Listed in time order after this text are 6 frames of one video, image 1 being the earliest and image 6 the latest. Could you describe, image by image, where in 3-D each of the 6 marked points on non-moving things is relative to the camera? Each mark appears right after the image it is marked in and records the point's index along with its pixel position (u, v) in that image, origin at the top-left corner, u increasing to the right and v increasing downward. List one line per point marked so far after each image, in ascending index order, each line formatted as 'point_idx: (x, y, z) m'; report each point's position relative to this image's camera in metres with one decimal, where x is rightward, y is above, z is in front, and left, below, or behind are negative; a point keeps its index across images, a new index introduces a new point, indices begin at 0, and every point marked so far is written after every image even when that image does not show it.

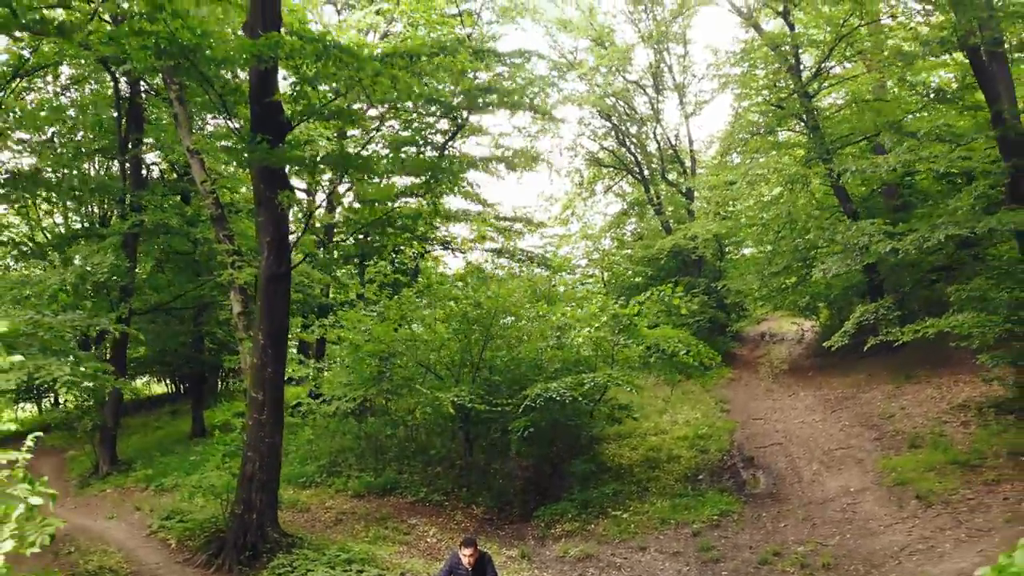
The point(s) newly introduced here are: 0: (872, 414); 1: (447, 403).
0: (+3.6, -1.3, +11.1) m
1: (-0.5, -0.9, +8.6) m
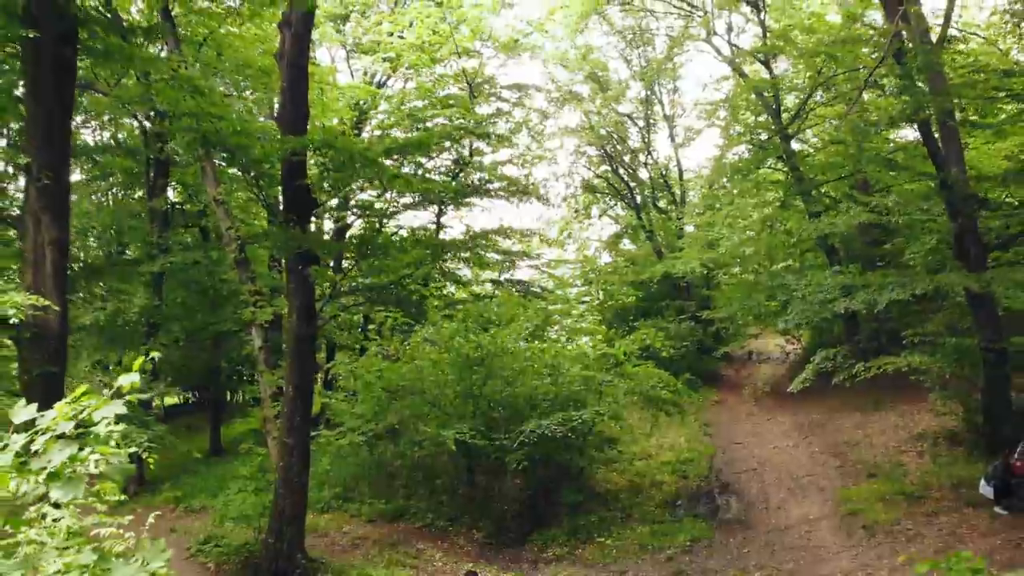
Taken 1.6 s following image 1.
0: (+3.6, -1.7, +12.1) m
1: (-0.5, -1.3, +9.6) m
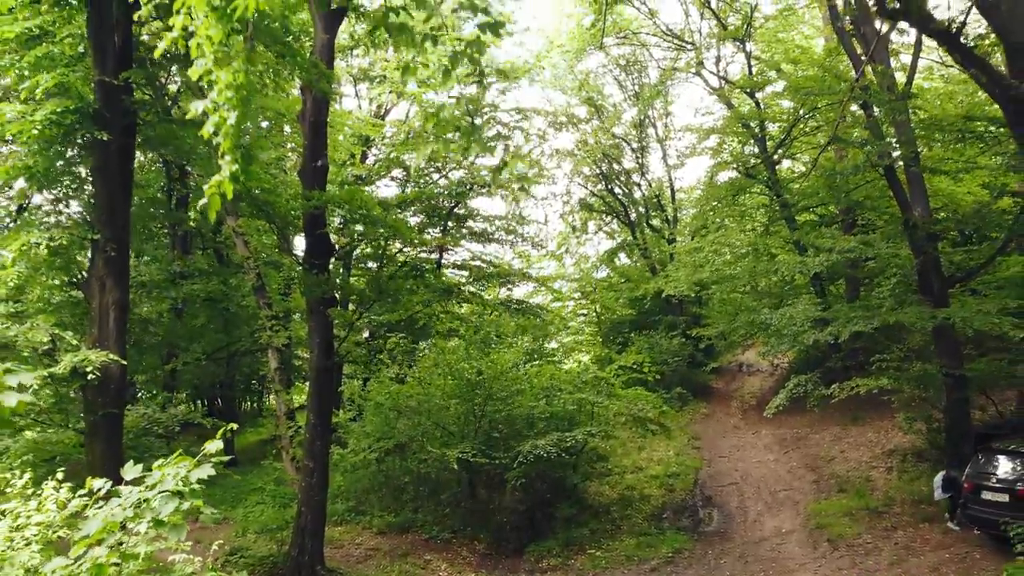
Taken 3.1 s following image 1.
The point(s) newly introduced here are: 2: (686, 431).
0: (+3.6, -2.0, +13.0) m
1: (-0.6, -1.6, +10.5) m
2: (+2.4, -2.0, +15.5) m
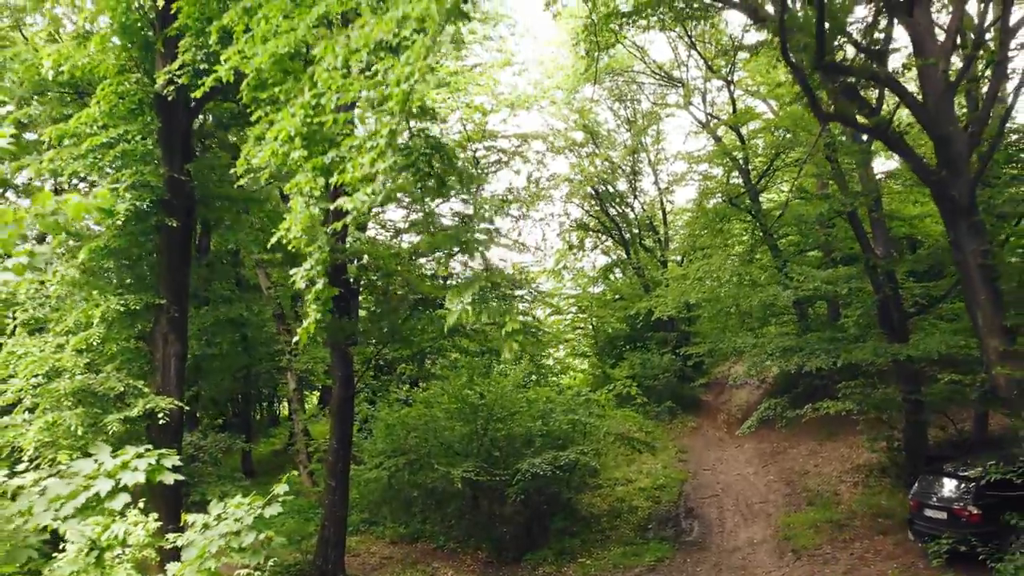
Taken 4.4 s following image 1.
0: (+3.6, -2.3, +14.1) m
1: (-0.6, -2.0, +11.6) m
2: (+2.4, -2.4, +16.6) m
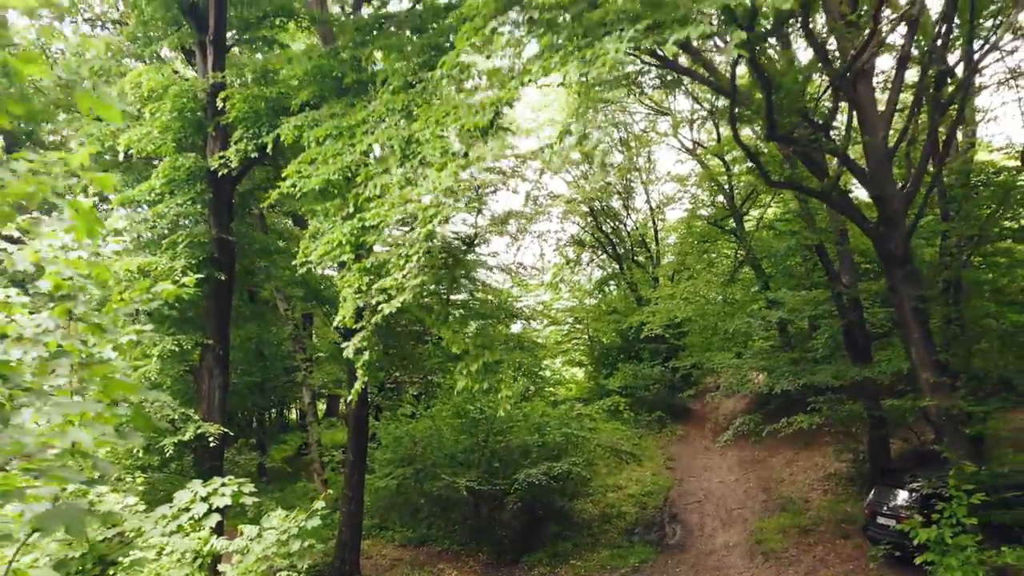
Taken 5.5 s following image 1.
0: (+3.6, -2.6, +15.2) m
1: (-0.6, -2.3, +12.7) m
2: (+2.4, -2.7, +17.8) m
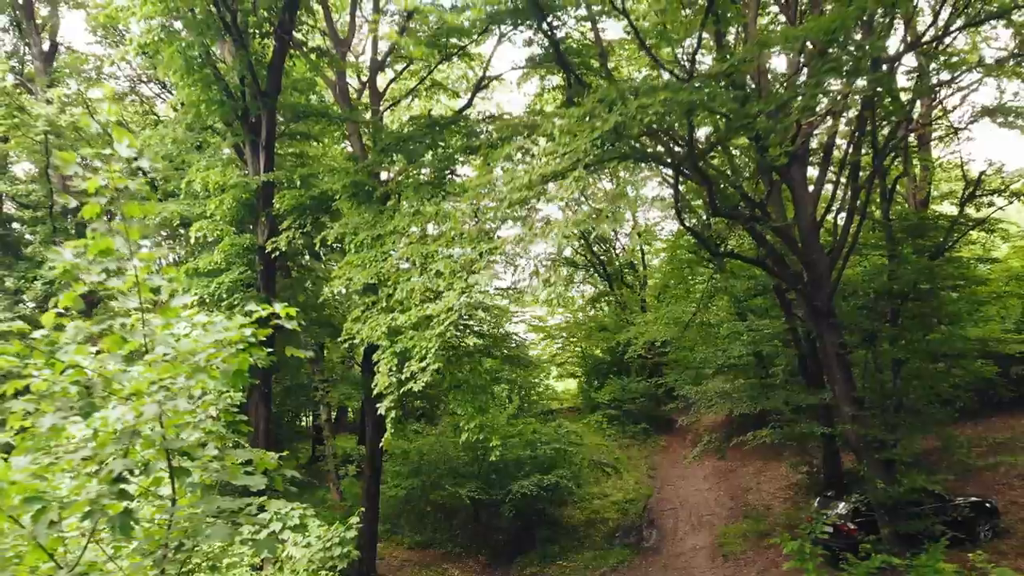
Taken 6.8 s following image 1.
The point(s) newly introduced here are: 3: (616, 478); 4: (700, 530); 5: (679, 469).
0: (+3.5, -3.1, +17.0) m
1: (-0.7, -2.7, +14.5) m
2: (+2.4, -3.1, +19.5) m
3: (+1.7, -3.2, +18.2) m
4: (+2.6, -3.3, +14.9) m
5: (+2.9, -3.1, +19.1) m
